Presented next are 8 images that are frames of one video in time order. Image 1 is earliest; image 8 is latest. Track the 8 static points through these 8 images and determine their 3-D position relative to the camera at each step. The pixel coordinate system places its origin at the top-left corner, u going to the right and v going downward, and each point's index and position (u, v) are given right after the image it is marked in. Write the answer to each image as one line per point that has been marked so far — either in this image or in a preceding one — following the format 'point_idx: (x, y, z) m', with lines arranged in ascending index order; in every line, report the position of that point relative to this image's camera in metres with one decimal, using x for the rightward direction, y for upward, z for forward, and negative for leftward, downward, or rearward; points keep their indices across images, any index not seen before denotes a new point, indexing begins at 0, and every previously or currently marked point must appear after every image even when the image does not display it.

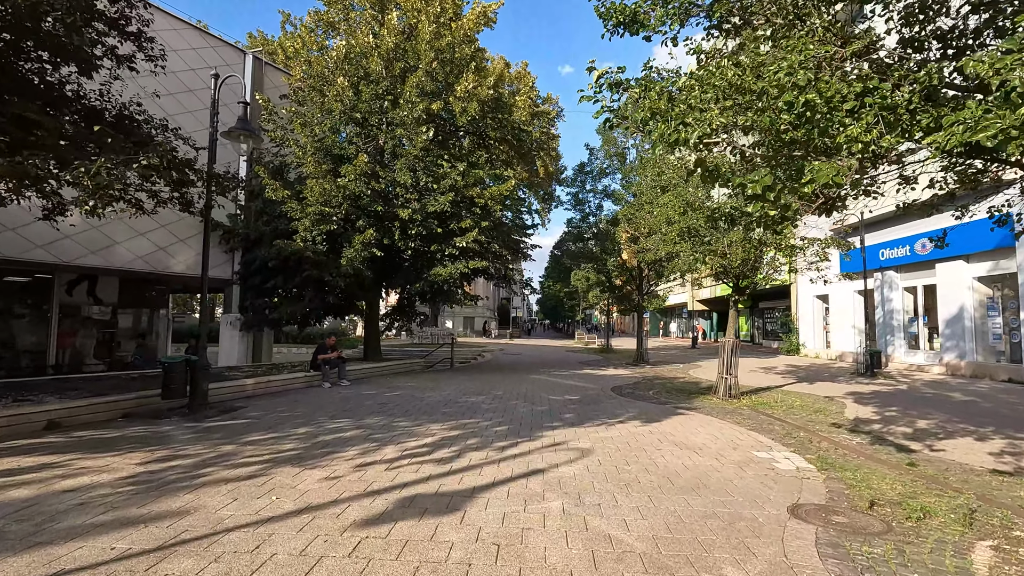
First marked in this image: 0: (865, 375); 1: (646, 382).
0: (+11.7, -2.9, +17.6) m
1: (+4.0, -2.8, +15.9) m
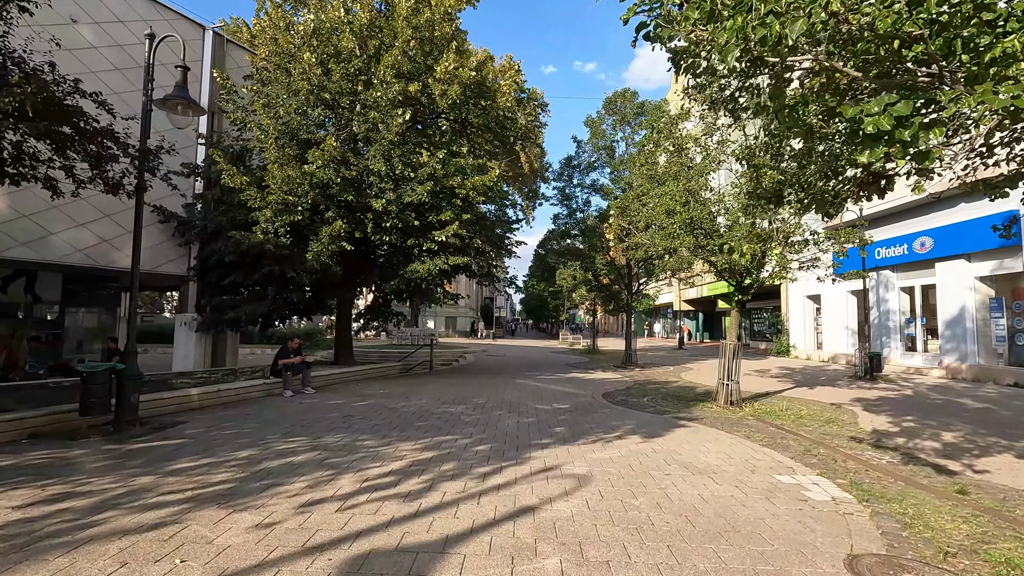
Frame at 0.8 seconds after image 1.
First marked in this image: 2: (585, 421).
0: (+11.1, -2.9, +16.9) m
1: (+3.5, -2.8, +14.9) m
2: (+1.3, -2.3, +9.2) m
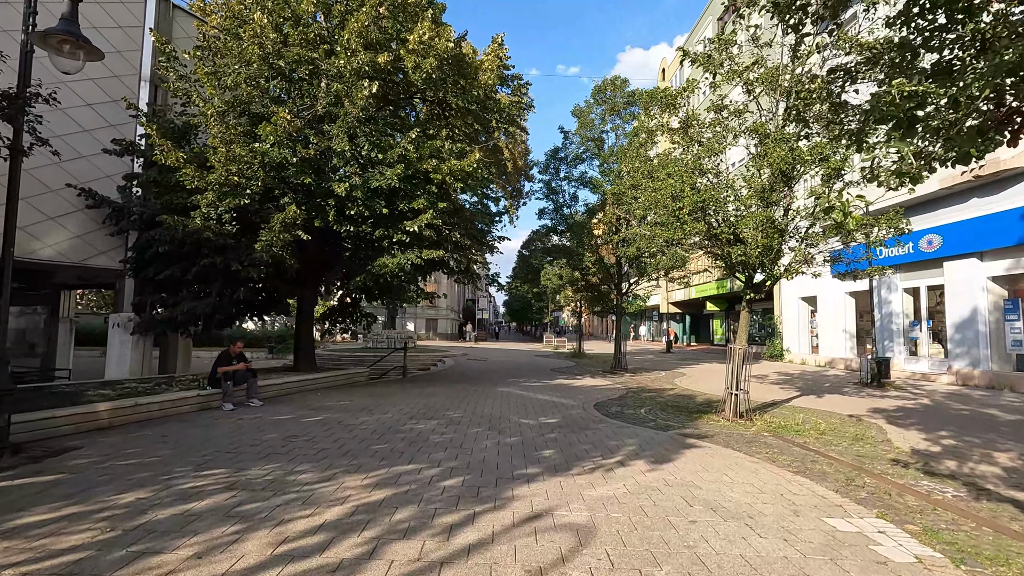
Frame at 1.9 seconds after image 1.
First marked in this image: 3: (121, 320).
0: (+10.6, -2.9, +15.7) m
1: (+3.1, -2.8, +13.5) m
2: (+1.0, -2.2, +7.8) m
3: (-9.1, -0.7, +12.4) m
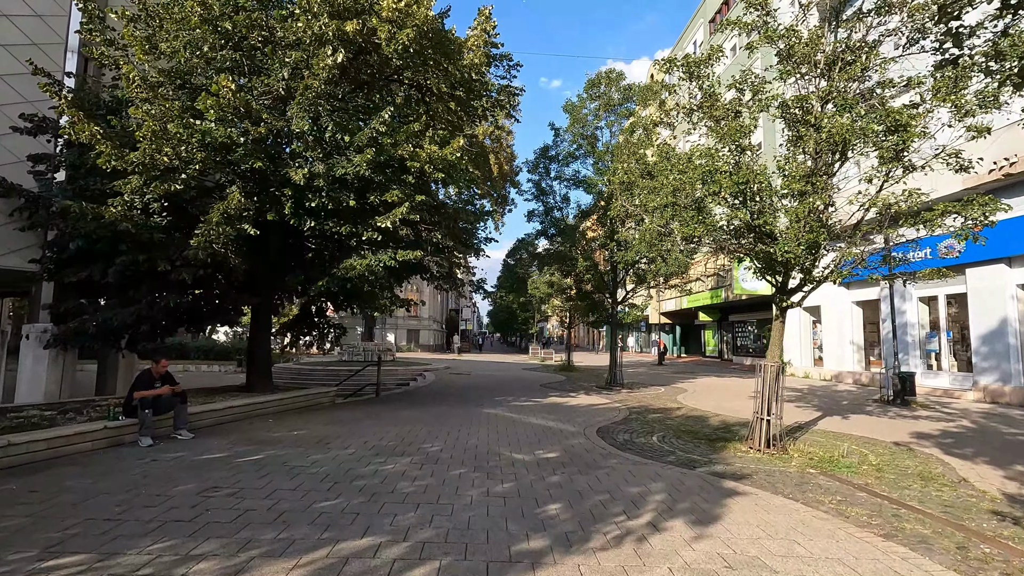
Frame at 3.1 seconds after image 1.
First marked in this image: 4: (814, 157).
0: (+10.2, -3.1, +14.3) m
1: (+2.8, -2.9, +11.9) m
2: (+0.9, -2.3, +6.0) m
3: (-9.3, -0.9, +10.4) m
4: (+4.3, +1.9, +7.8) m
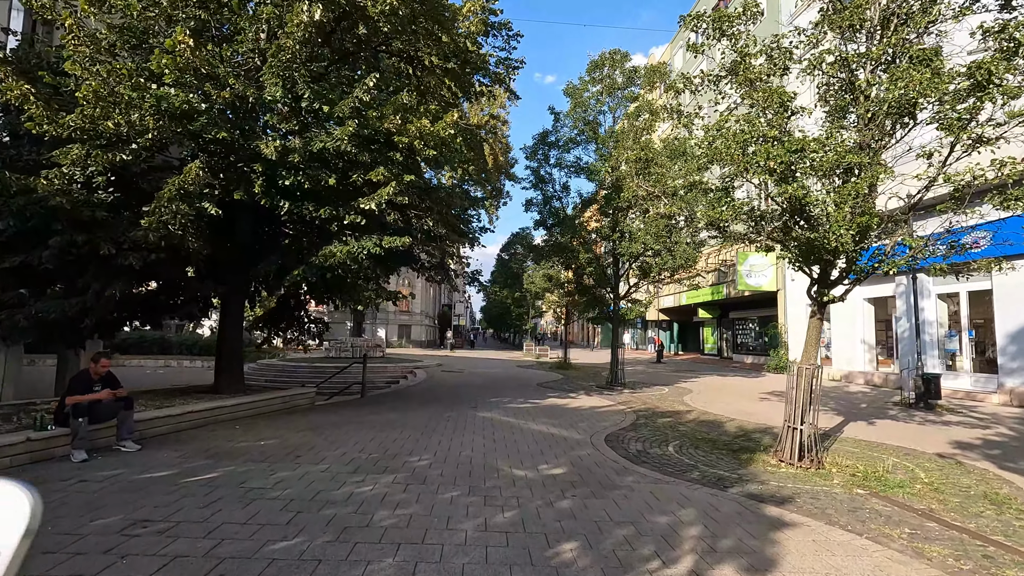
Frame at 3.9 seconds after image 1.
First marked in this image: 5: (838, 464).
0: (+10.2, -3.0, +13.4) m
1: (+2.7, -2.8, +10.8) m
2: (+0.9, -2.2, +5.0) m
3: (-9.3, -0.6, +9.2) m
4: (+4.4, +2.0, +6.7) m
5: (+4.7, -2.5, +7.7) m
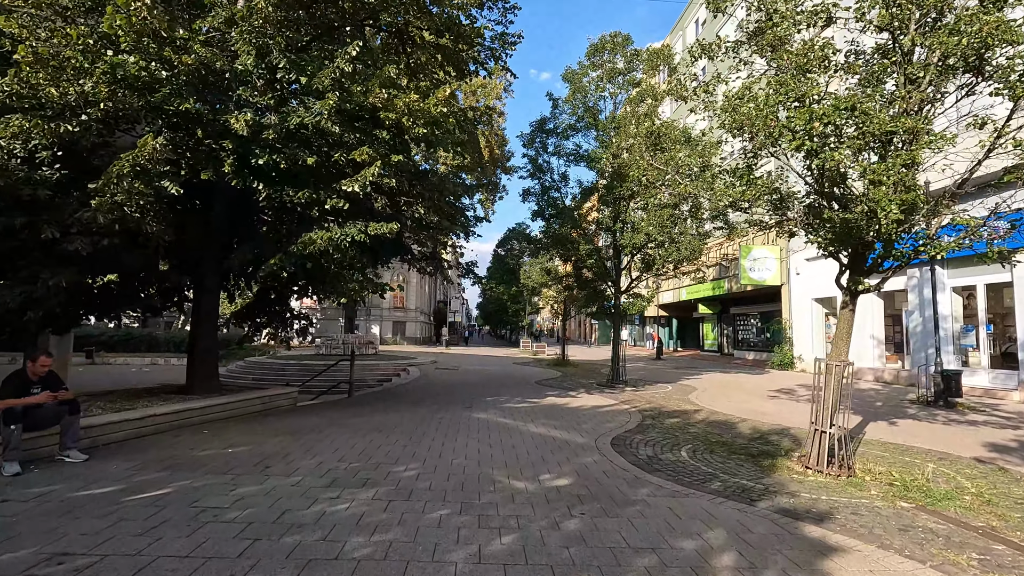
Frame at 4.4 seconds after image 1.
0: (+10.1, -2.8, +12.7) m
1: (+2.7, -2.6, +10.1) m
2: (+0.9, -2.0, +4.2) m
3: (-9.3, -0.5, +8.4) m
4: (+4.3, +2.2, +6.0) m
5: (+4.7, -2.4, +7.0) m
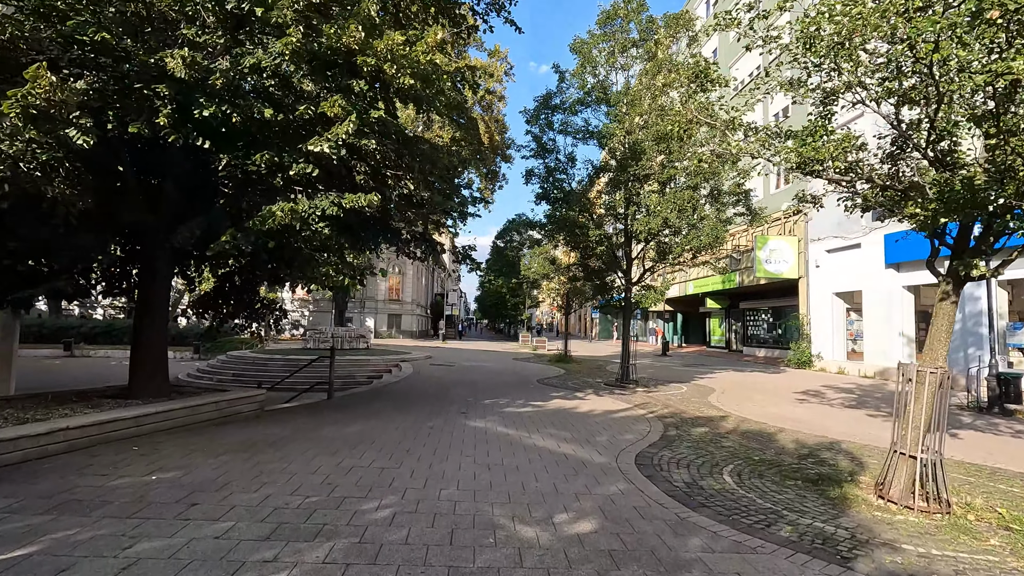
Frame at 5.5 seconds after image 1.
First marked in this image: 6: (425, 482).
0: (+10.1, -2.6, +11.2) m
1: (+2.7, -2.4, +8.6) m
2: (+0.9, -1.9, +2.7) m
3: (-9.3, -0.2, +6.8) m
4: (+4.4, +2.3, +4.5) m
5: (+4.7, -2.2, +5.5) m
6: (-0.9, -2.0, +5.6) m
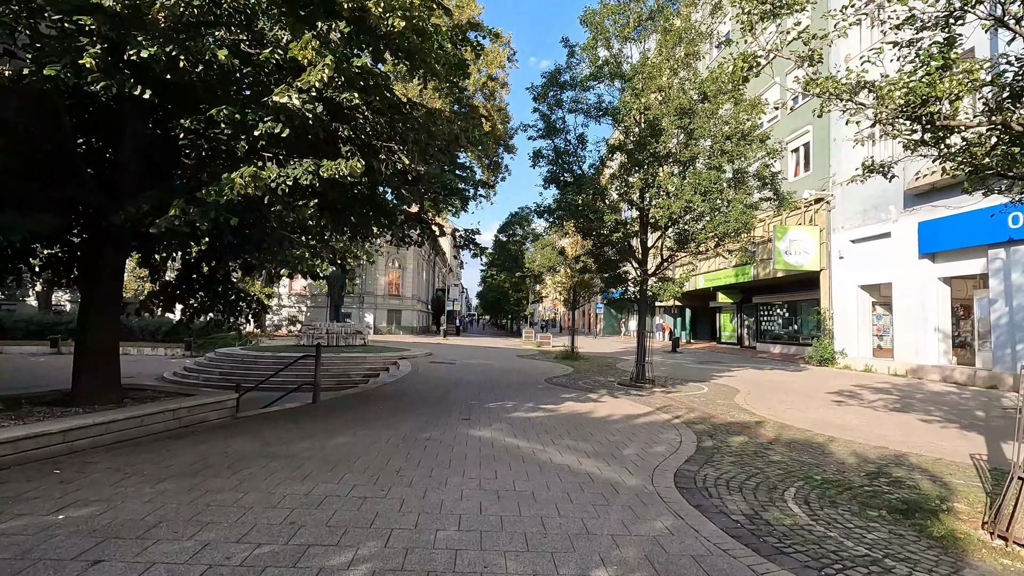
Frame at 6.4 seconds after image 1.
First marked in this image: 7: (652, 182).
0: (+10.3, -2.4, +10.0) m
1: (+2.9, -2.2, +7.4) m
2: (+1.1, -1.8, +1.5) m
3: (-9.1, -0.1, +5.6) m
4: (+4.6, +2.4, +3.2) m
5: (+4.9, -2.1, +4.3) m
6: (-0.7, -1.8, +4.3) m
7: (+3.5, +2.7, +13.6) m
